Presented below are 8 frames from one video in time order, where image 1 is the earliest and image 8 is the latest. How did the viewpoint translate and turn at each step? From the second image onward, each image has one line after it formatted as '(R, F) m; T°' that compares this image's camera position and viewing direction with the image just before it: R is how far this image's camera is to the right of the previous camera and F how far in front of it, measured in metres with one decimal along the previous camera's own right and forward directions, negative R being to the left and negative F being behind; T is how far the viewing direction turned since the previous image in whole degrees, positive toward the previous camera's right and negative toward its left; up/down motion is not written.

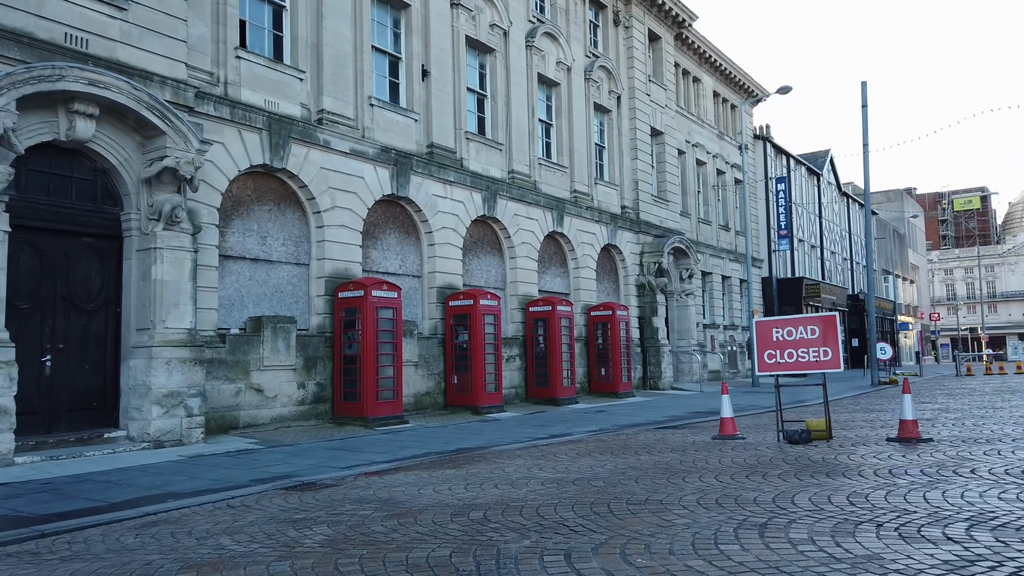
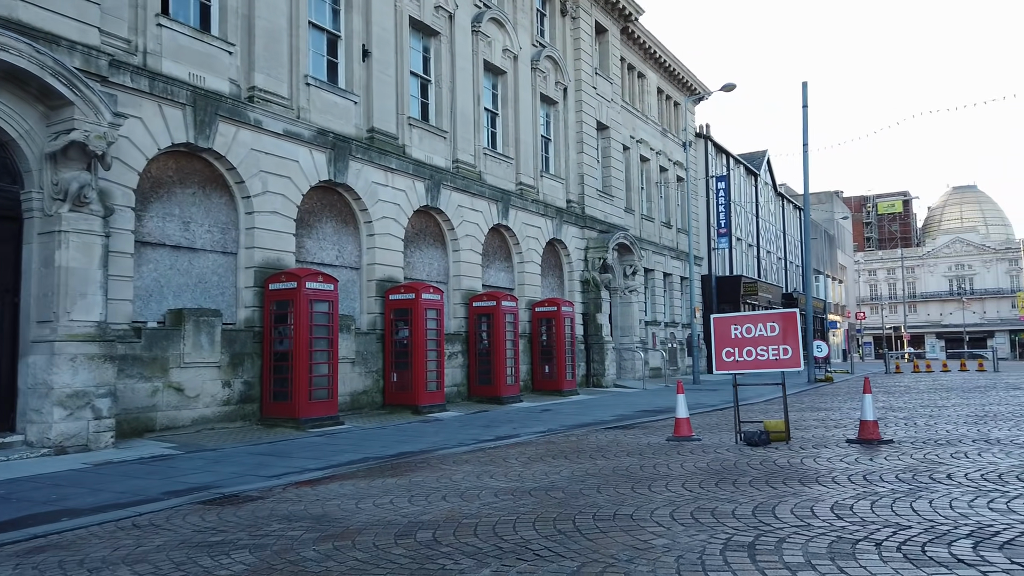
(-0.1, +0.8) m; +5°
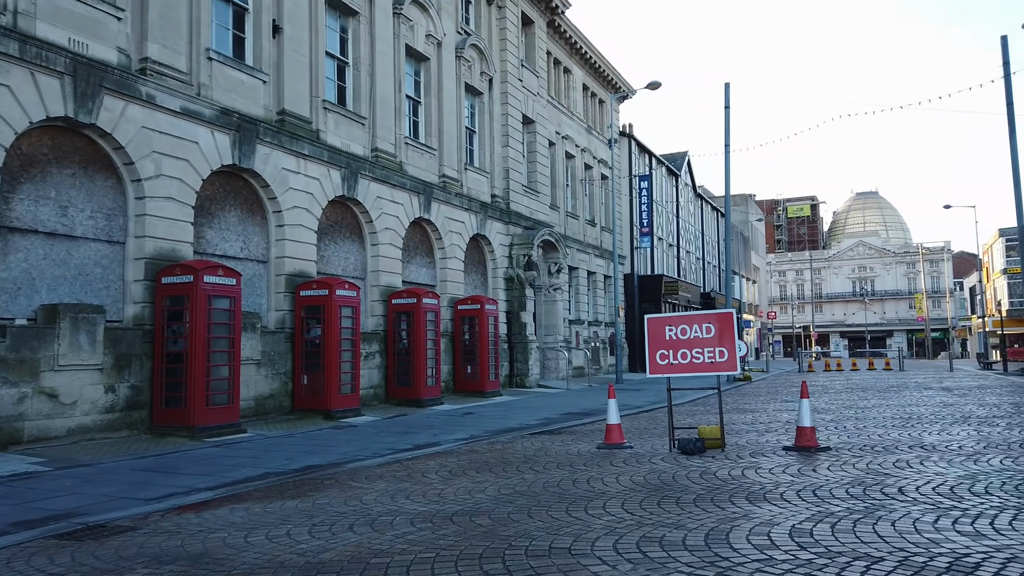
(0.0, +0.9) m; +6°
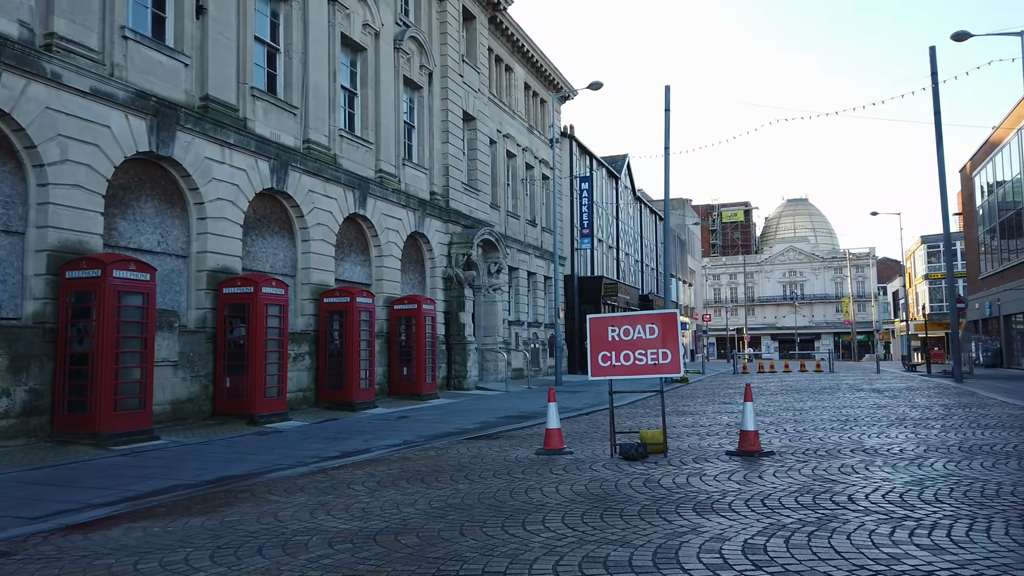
(+0.1, +0.5) m; +5°
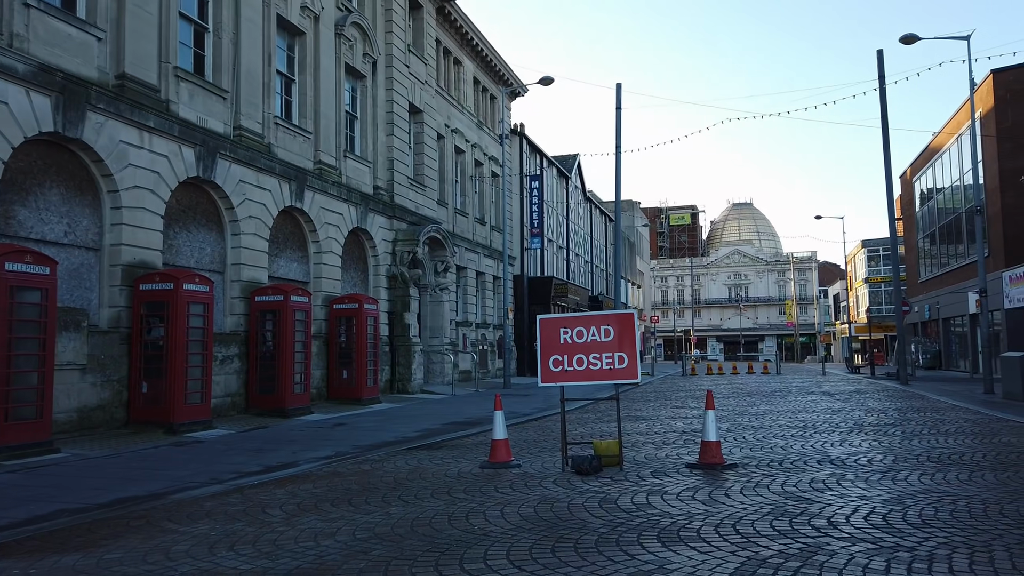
(+0.1, +0.9) m; +4°
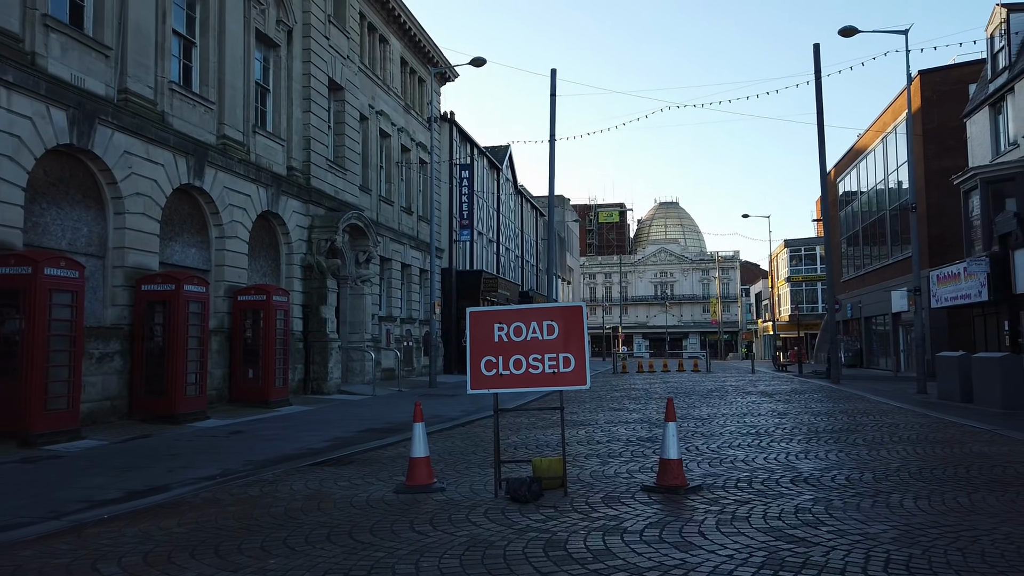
(0.0, +1.6) m; +5°
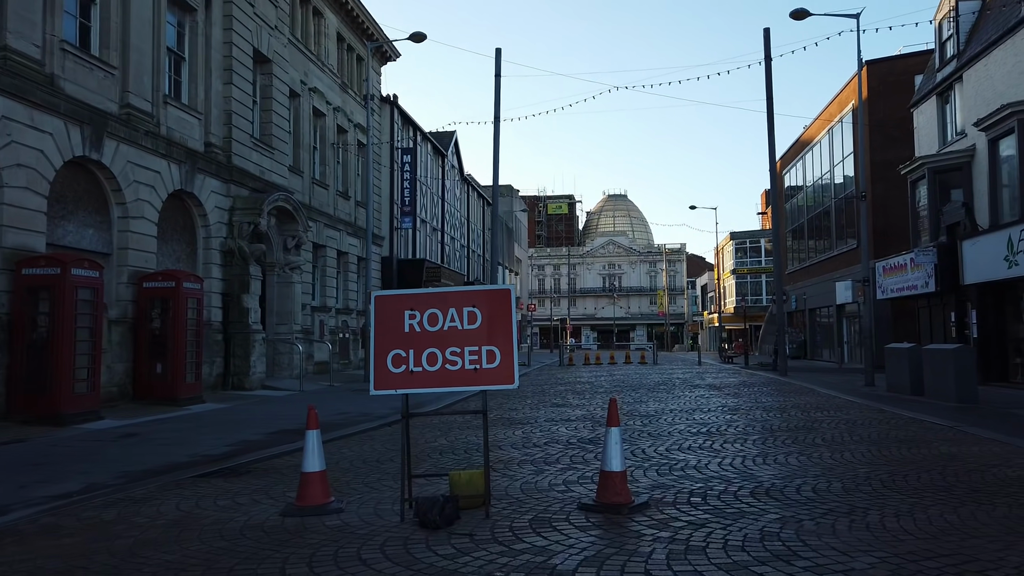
(+0.3, +1.3) m; +4°
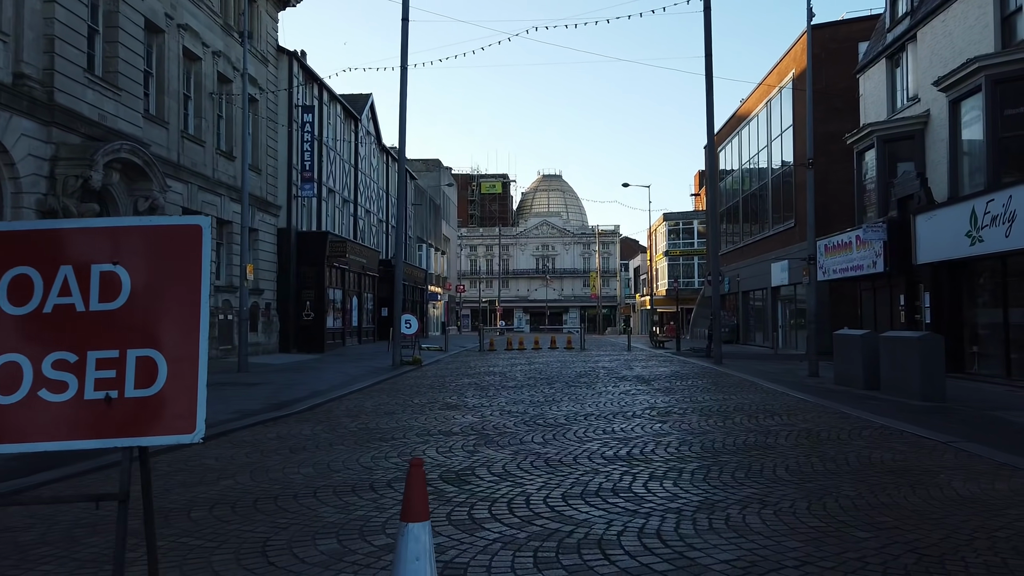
(+1.0, +3.3) m; +5°
